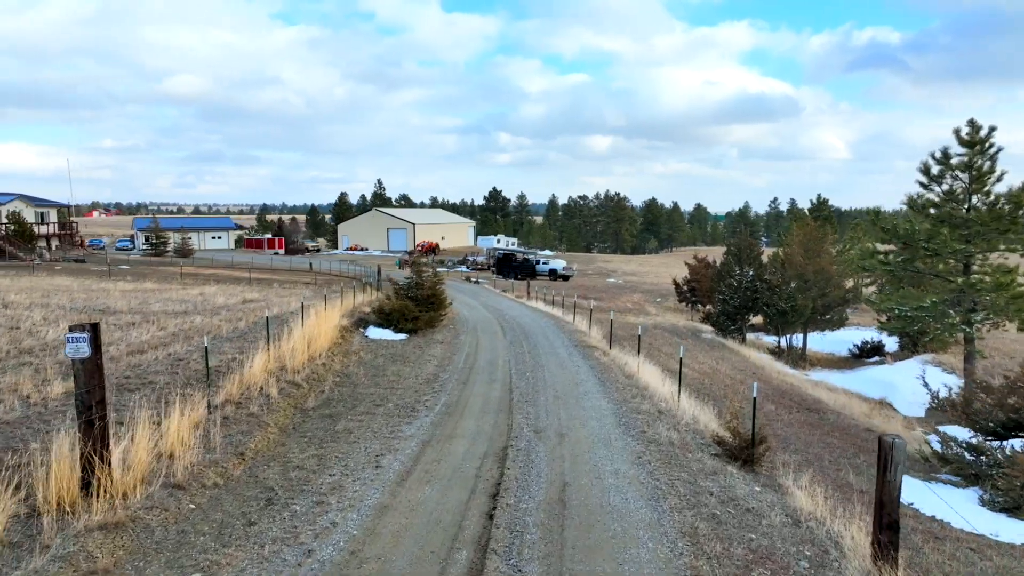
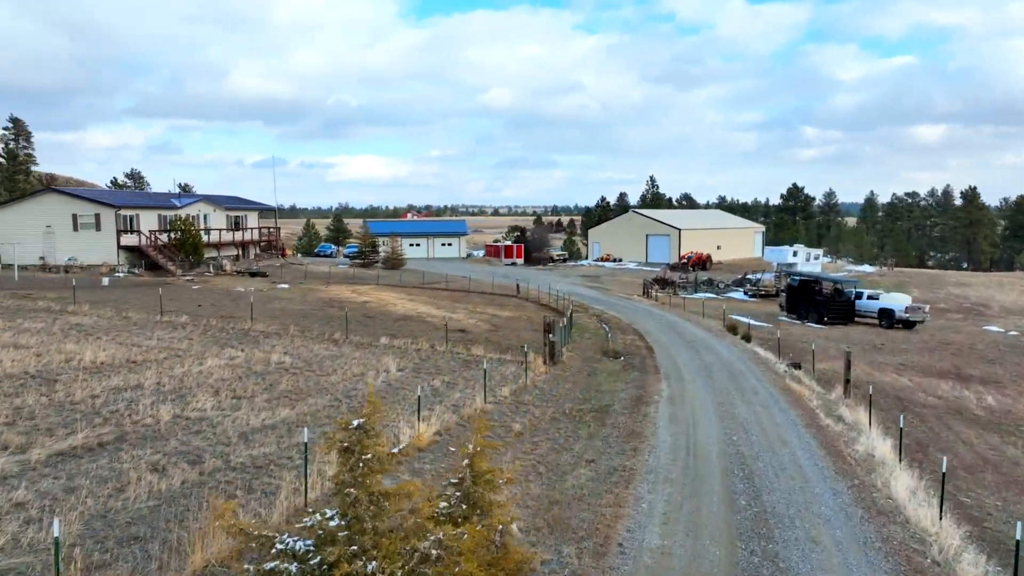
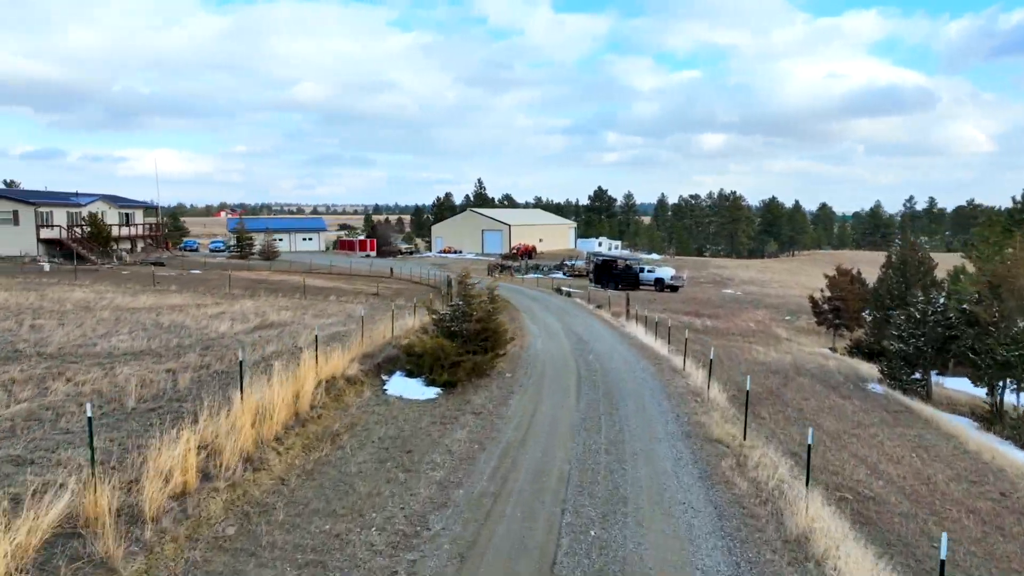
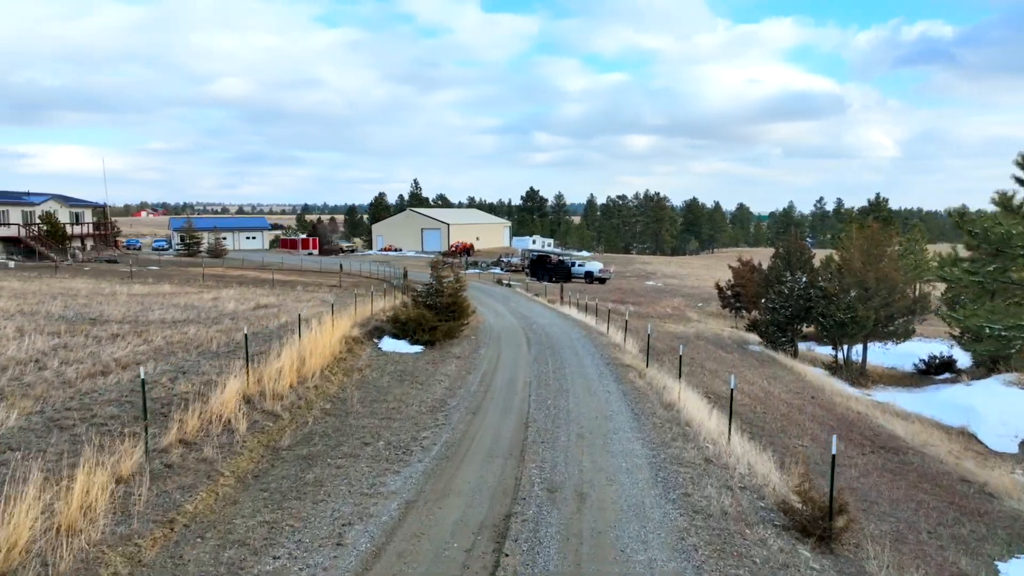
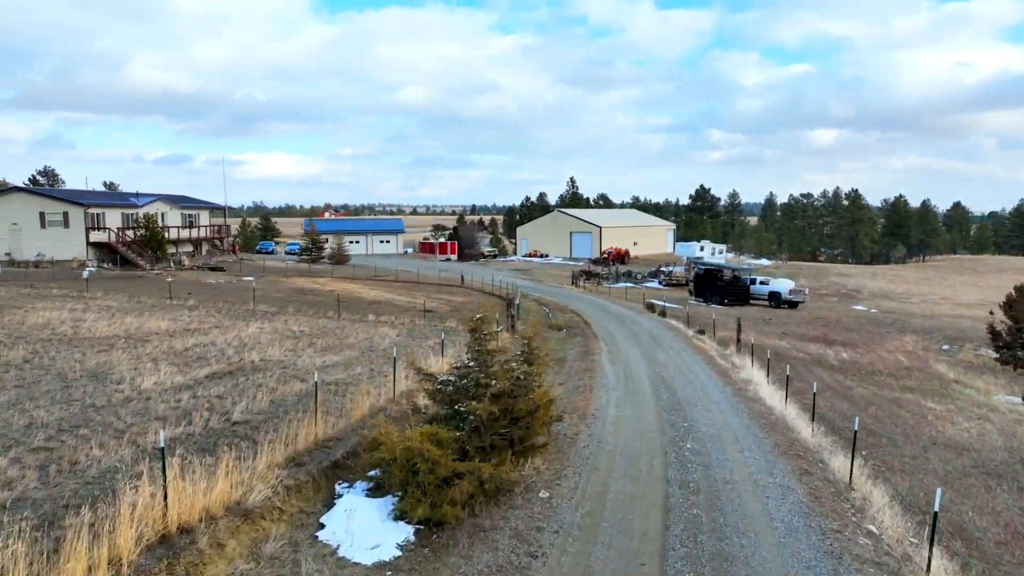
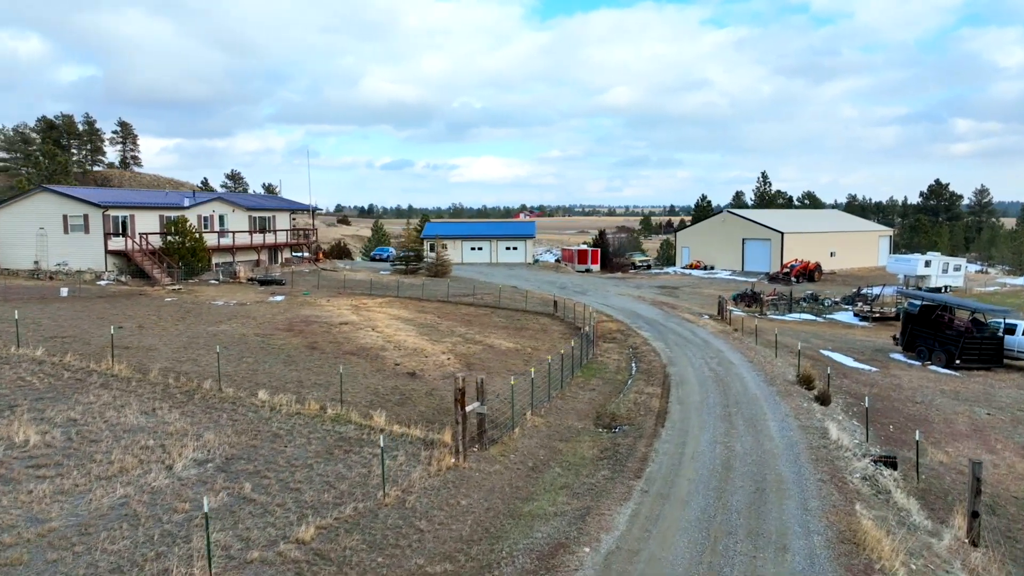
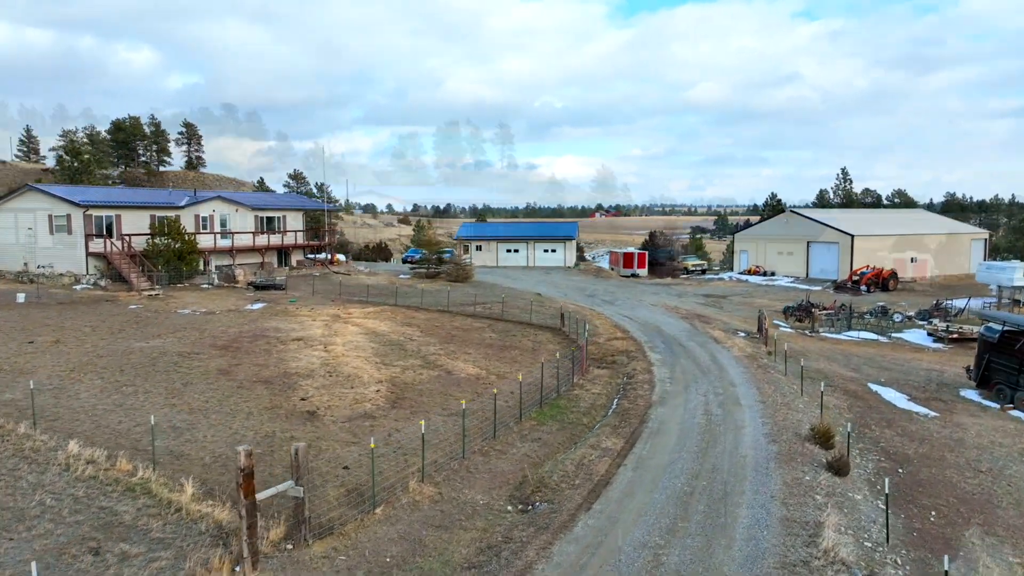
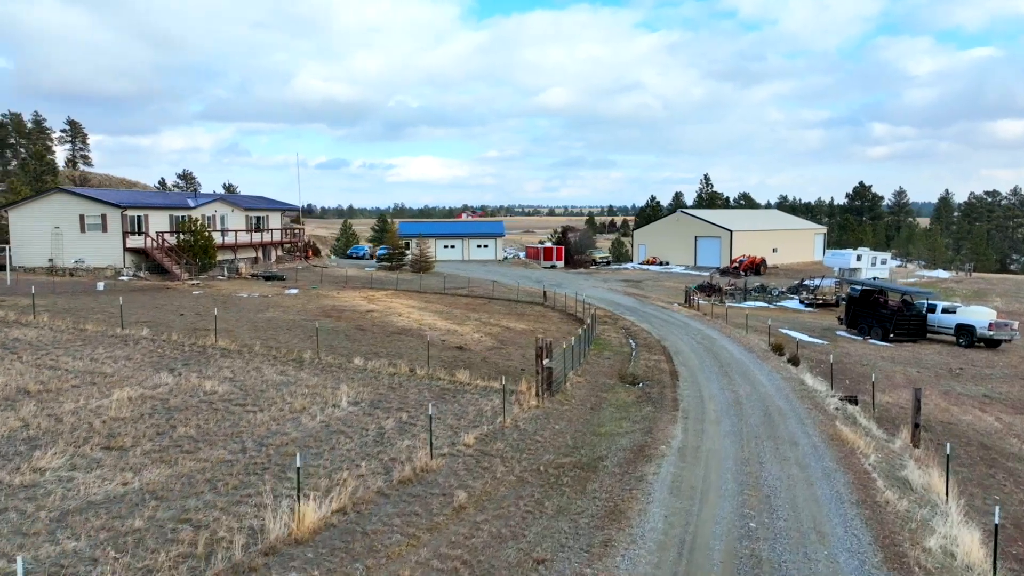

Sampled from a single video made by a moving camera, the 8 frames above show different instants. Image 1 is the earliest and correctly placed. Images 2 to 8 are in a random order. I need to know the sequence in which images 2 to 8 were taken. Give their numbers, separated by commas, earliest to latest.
4, 3, 5, 2, 8, 6, 7
